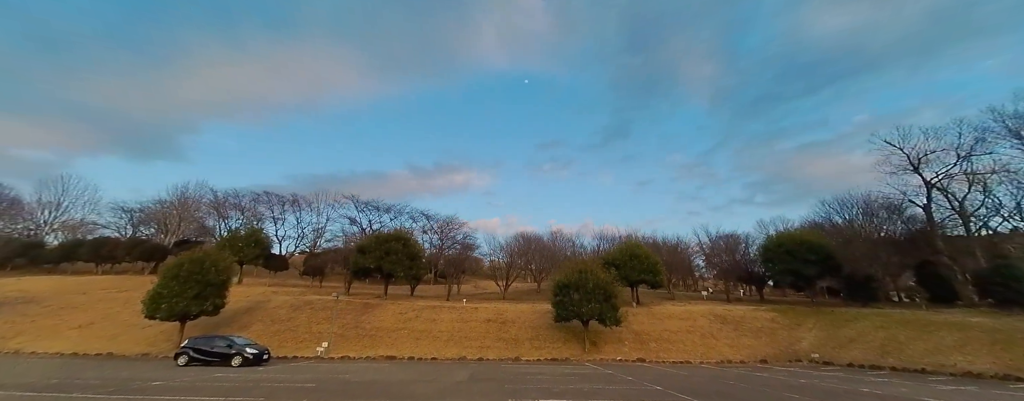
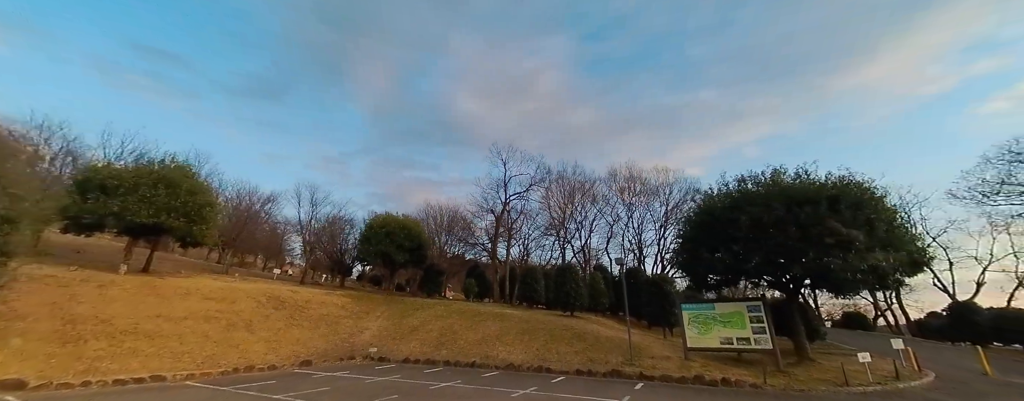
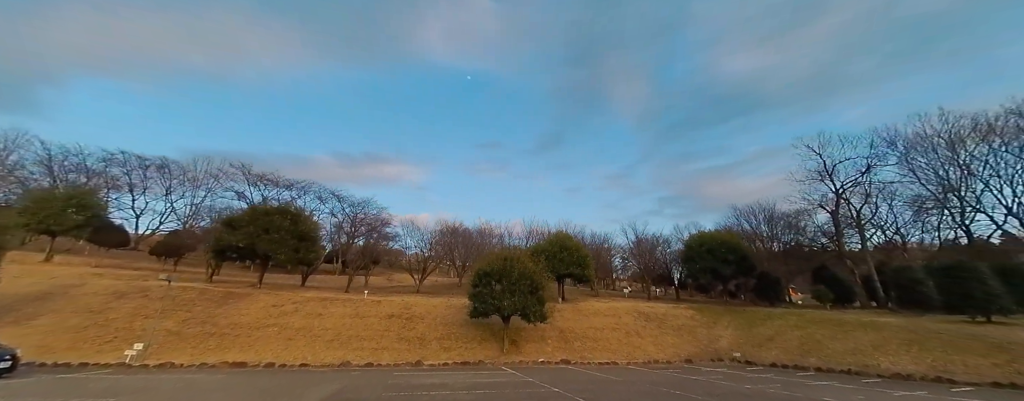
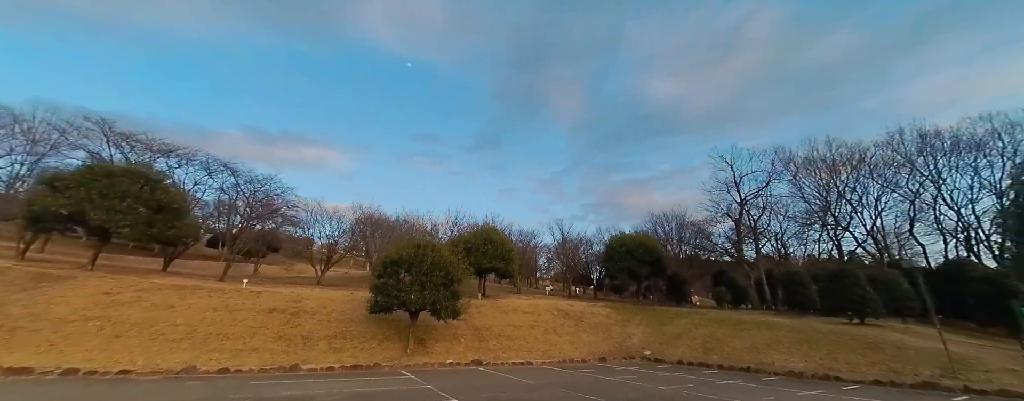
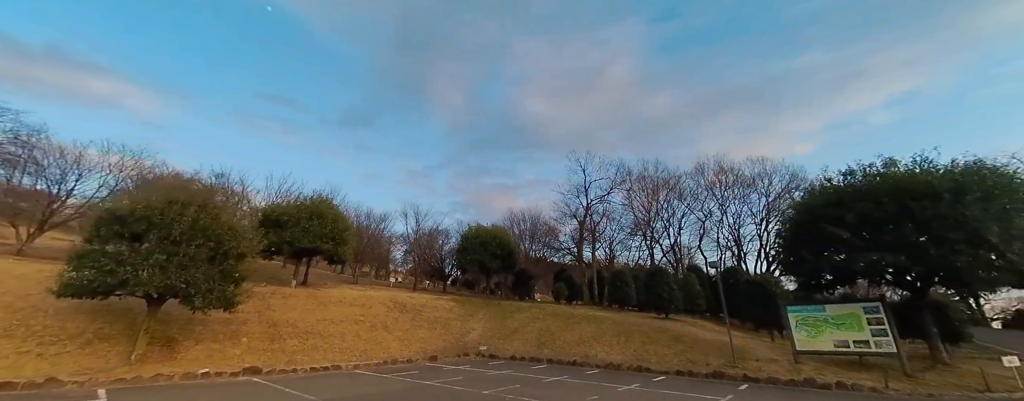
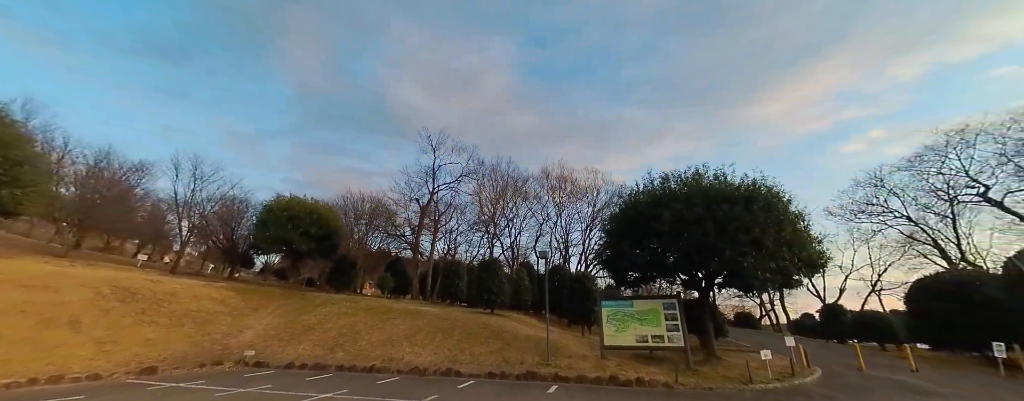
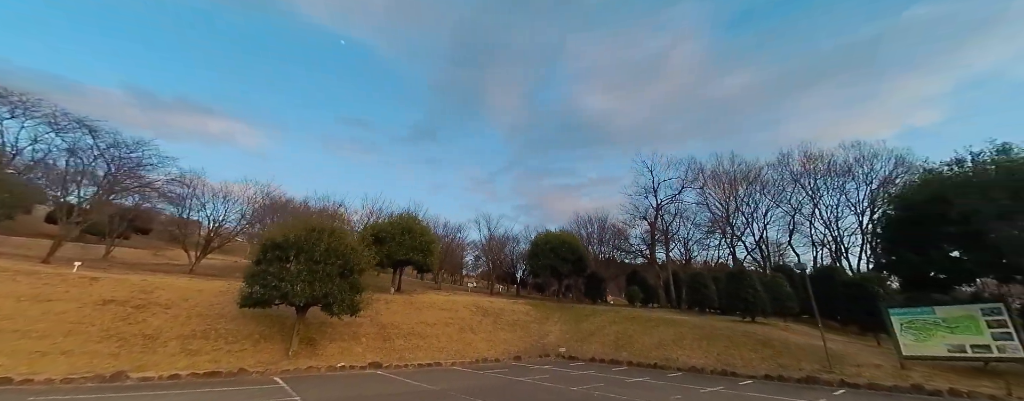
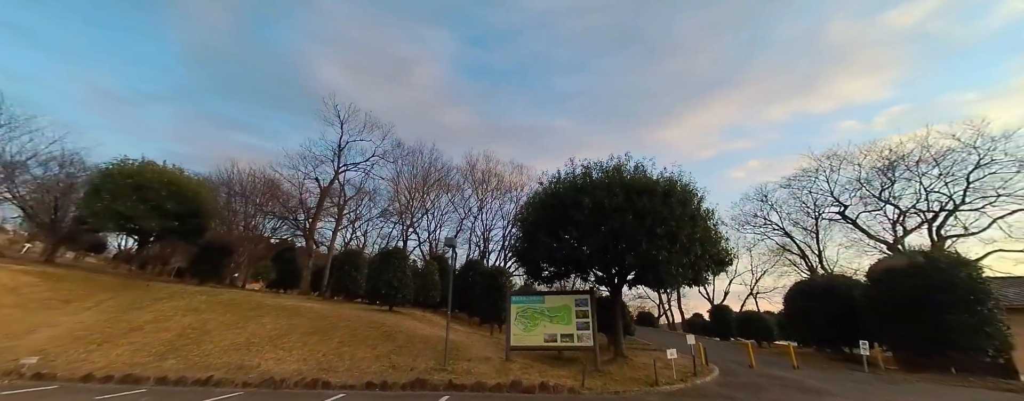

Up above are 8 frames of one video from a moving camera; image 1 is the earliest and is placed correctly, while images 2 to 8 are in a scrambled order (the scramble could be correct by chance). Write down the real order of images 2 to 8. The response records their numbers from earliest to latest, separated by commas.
3, 4, 7, 5, 2, 6, 8
